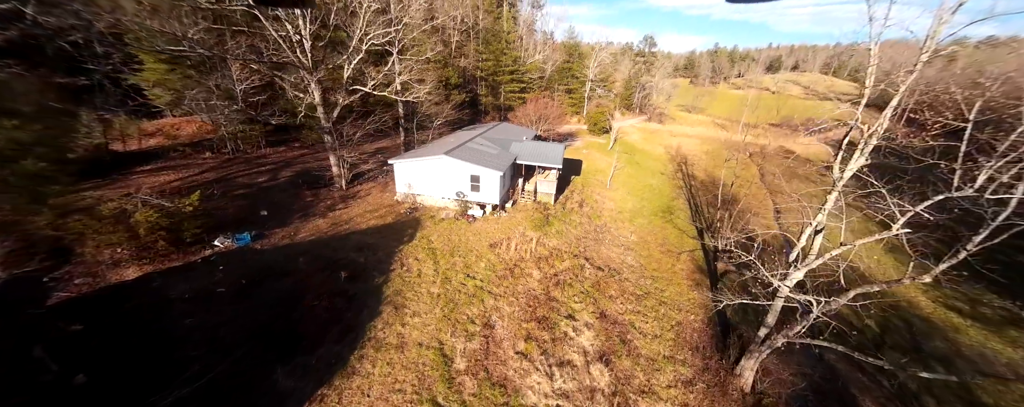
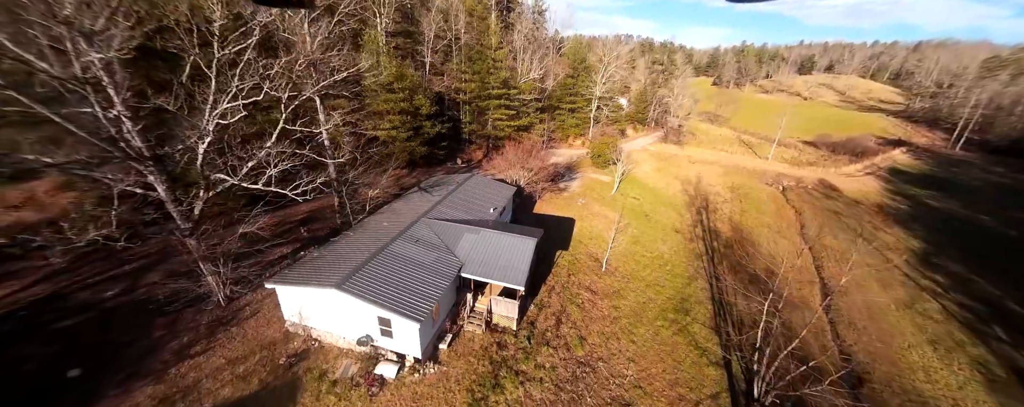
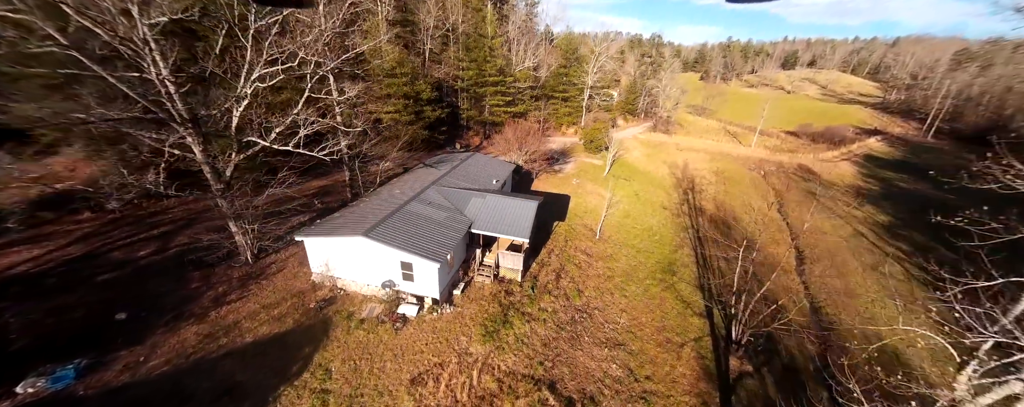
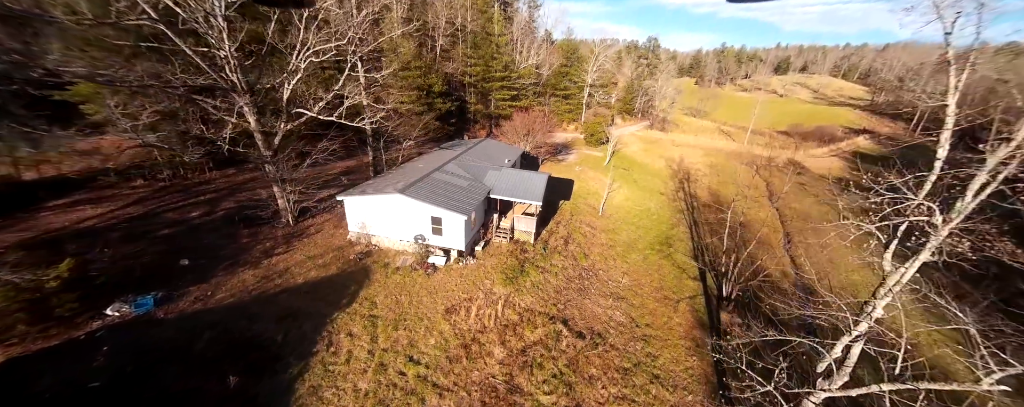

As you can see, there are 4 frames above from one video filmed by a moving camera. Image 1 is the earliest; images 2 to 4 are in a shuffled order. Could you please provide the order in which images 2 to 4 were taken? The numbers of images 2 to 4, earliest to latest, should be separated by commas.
4, 3, 2
